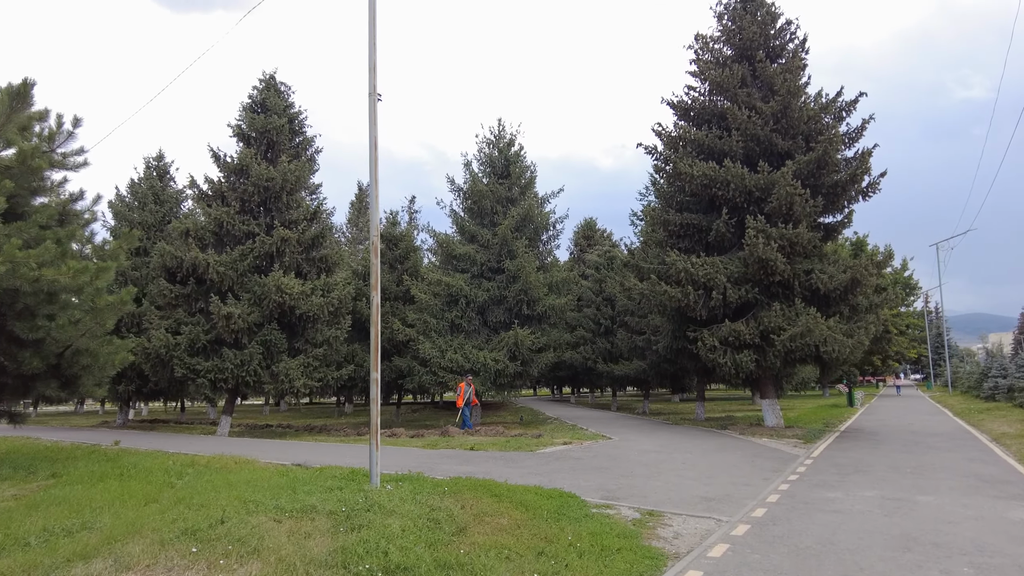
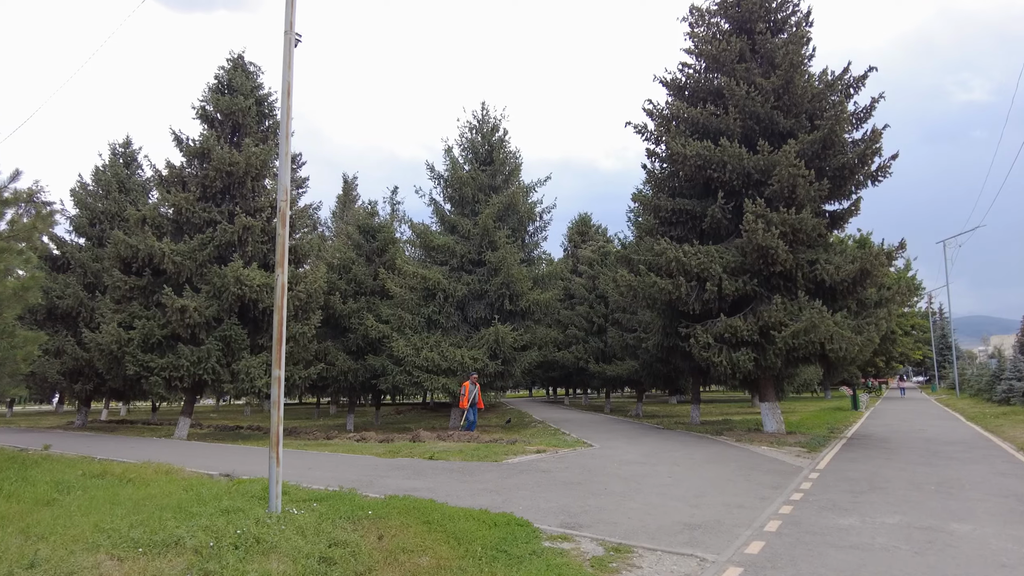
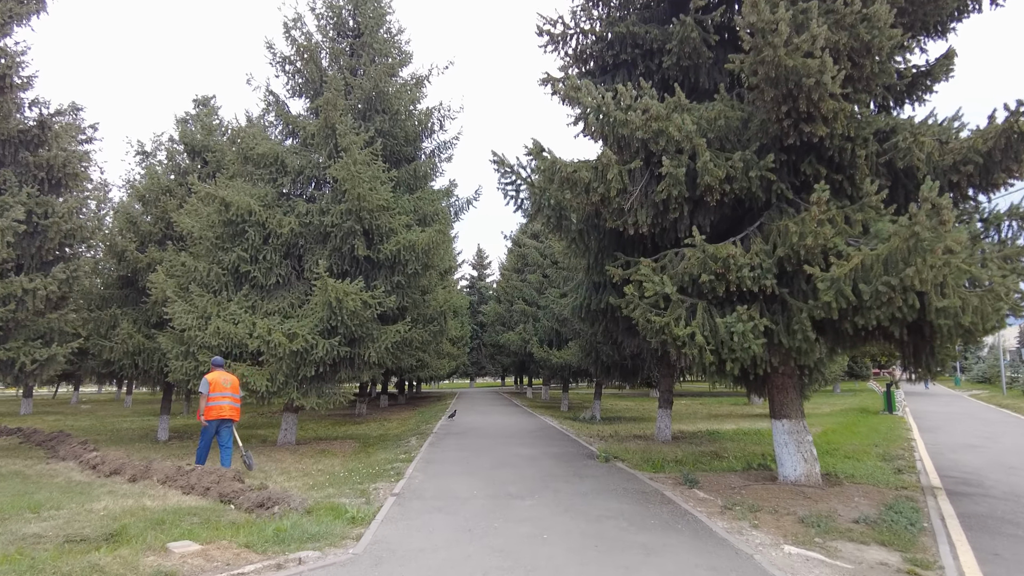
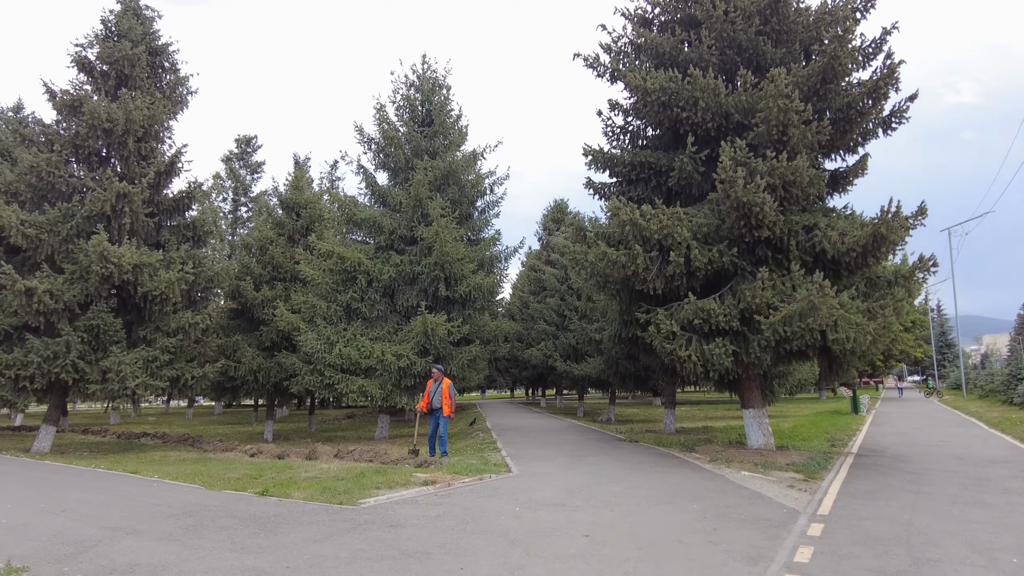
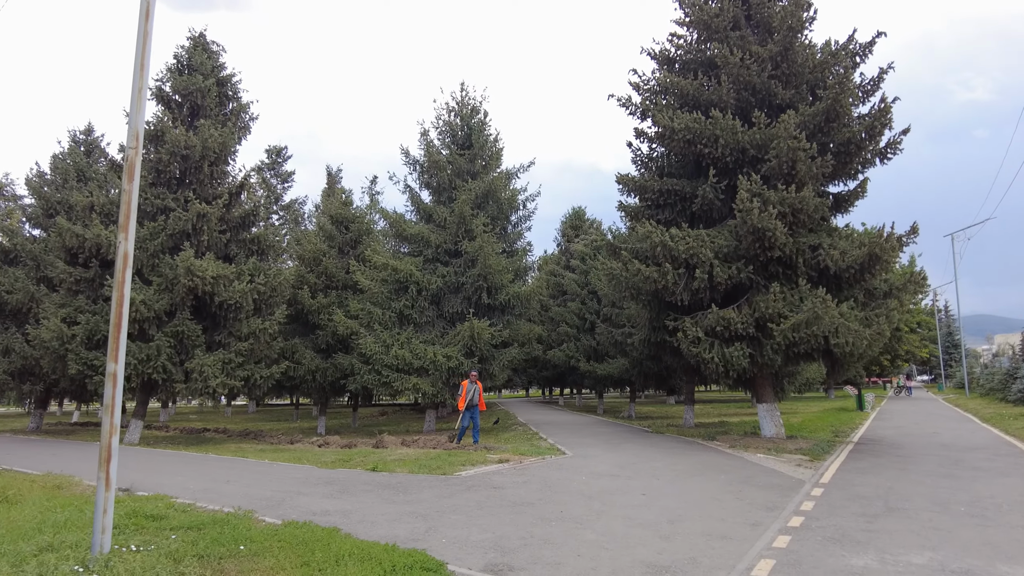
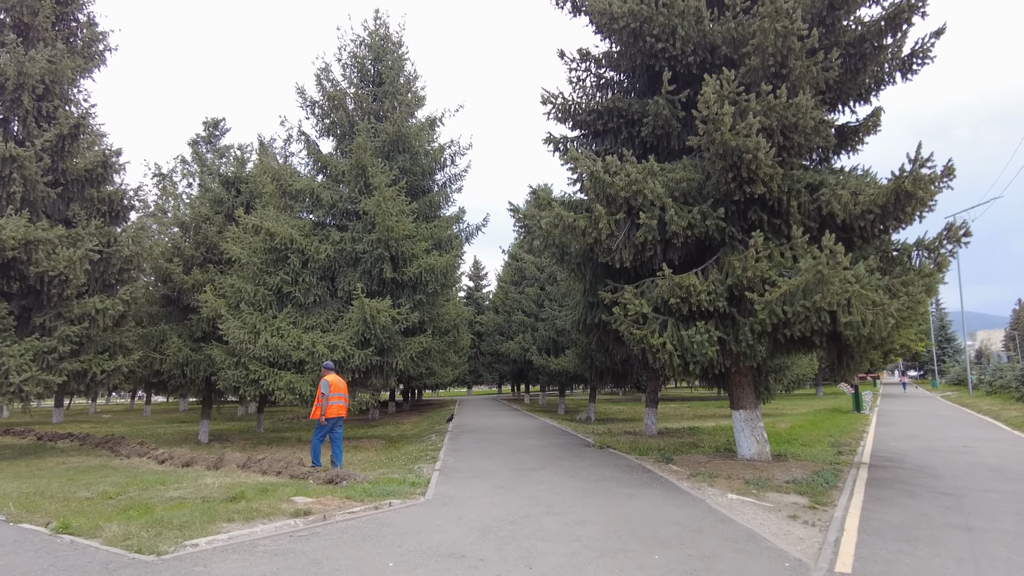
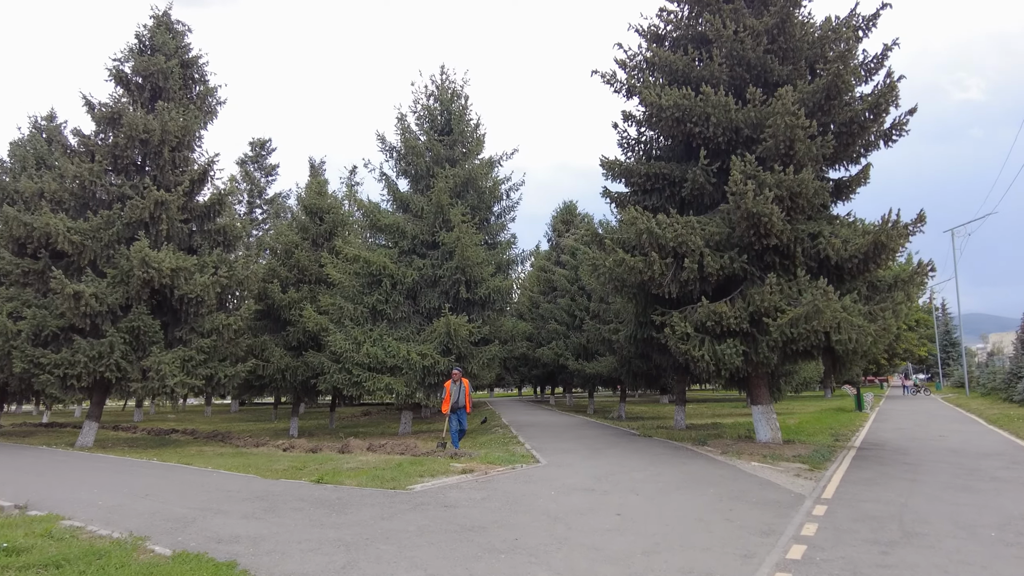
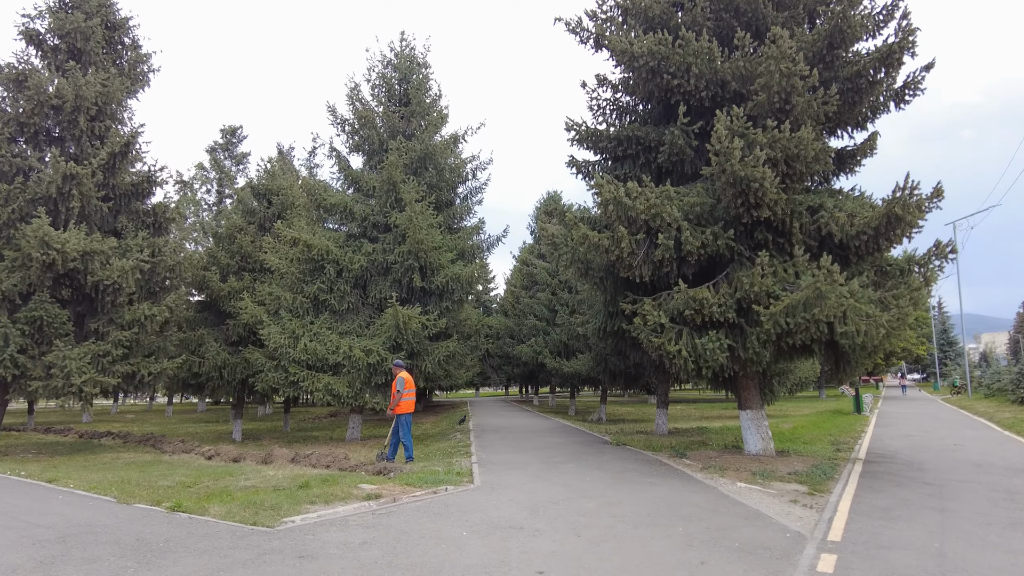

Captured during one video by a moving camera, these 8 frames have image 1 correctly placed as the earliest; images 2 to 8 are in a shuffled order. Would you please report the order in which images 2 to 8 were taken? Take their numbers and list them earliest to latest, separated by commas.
2, 5, 7, 4, 8, 6, 3
